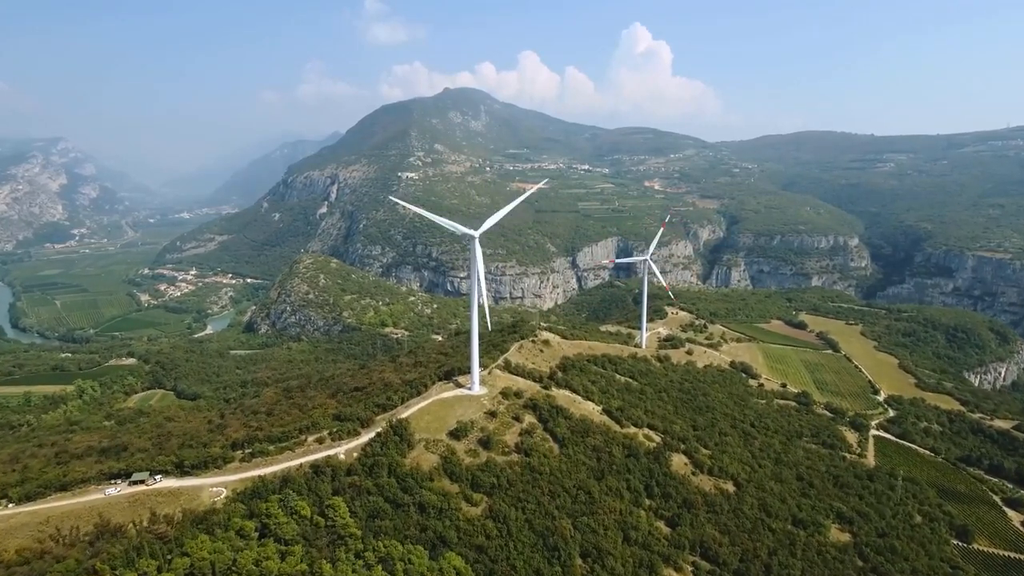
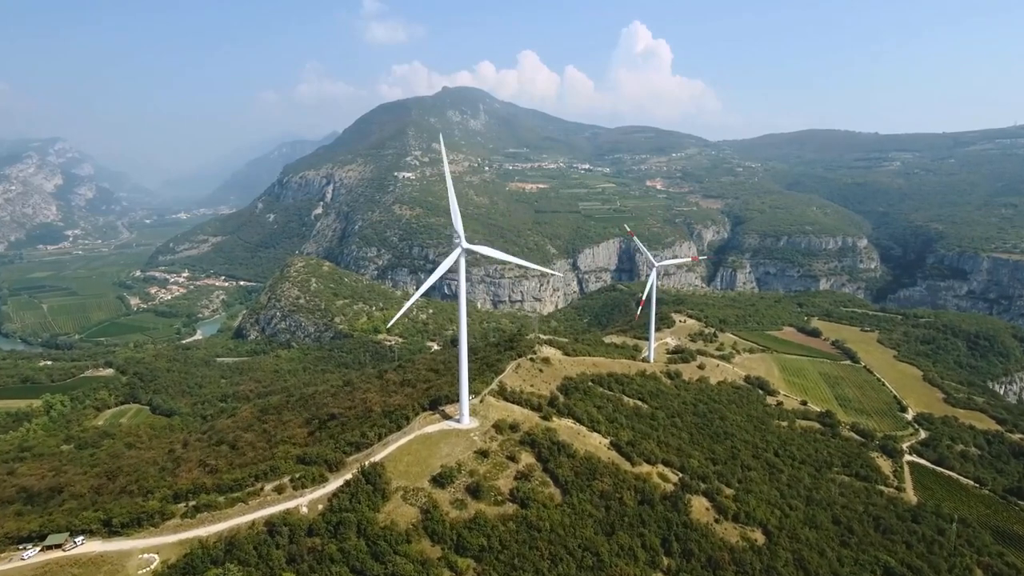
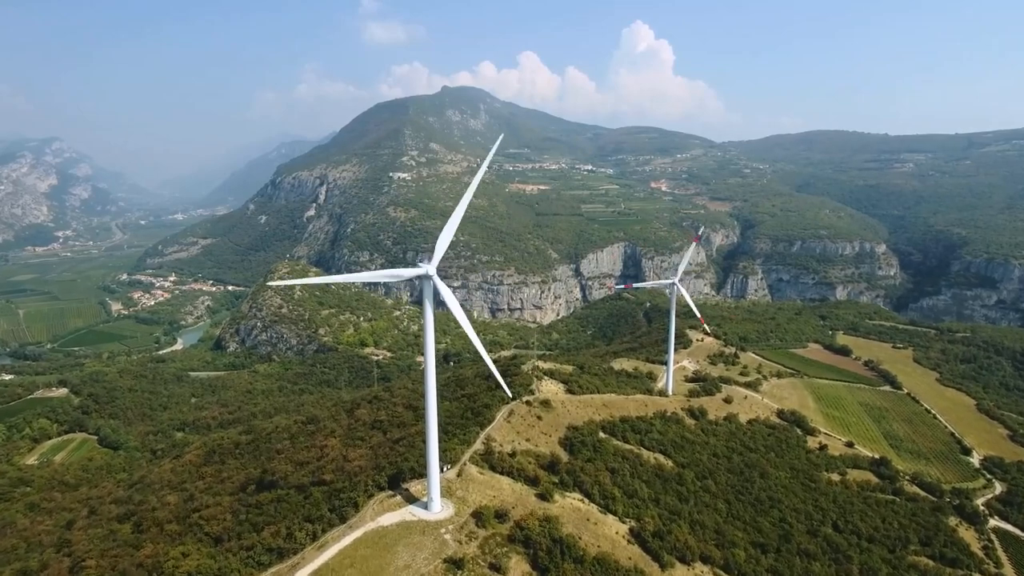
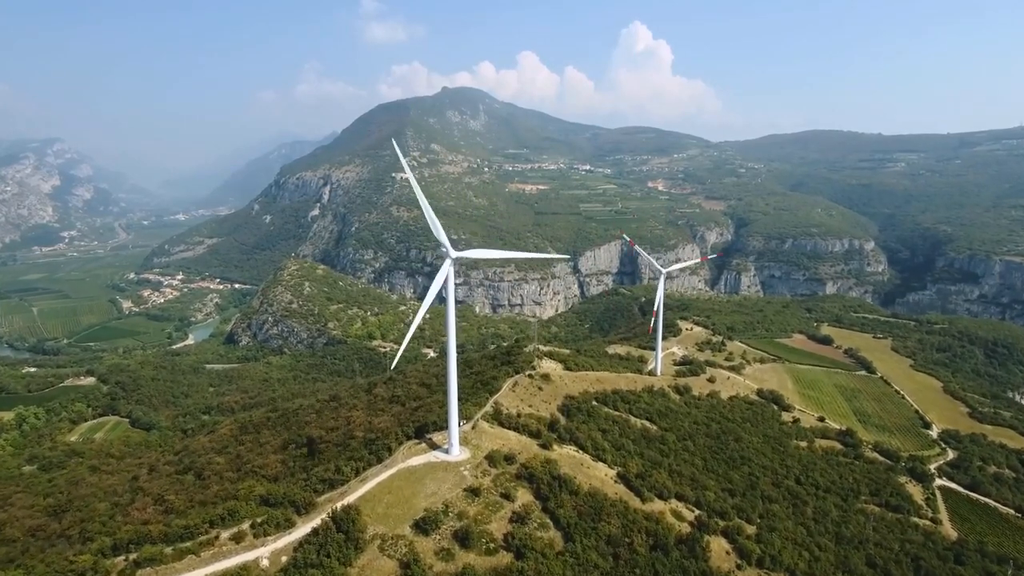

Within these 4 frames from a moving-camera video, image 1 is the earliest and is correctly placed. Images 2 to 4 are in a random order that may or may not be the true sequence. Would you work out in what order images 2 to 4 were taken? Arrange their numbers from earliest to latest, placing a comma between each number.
2, 4, 3
